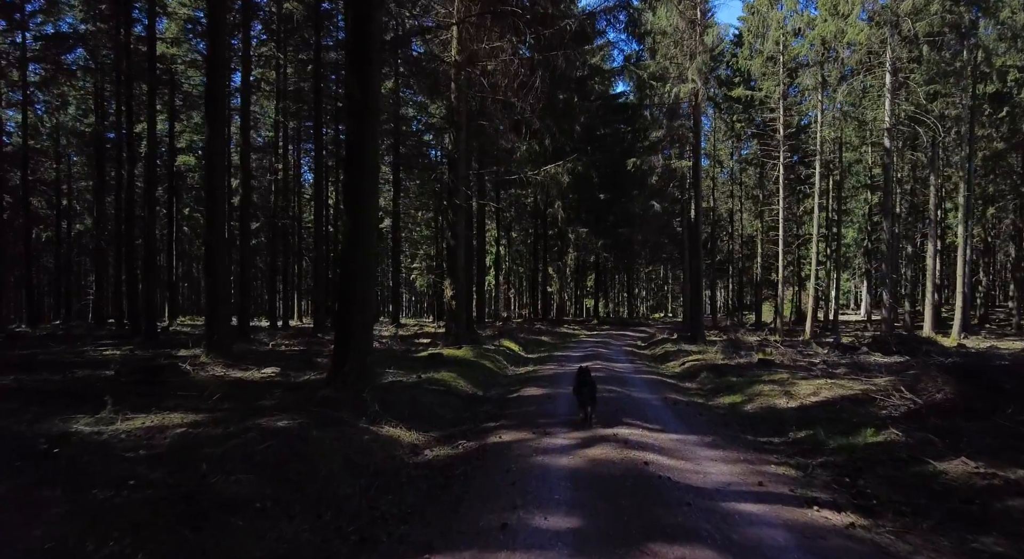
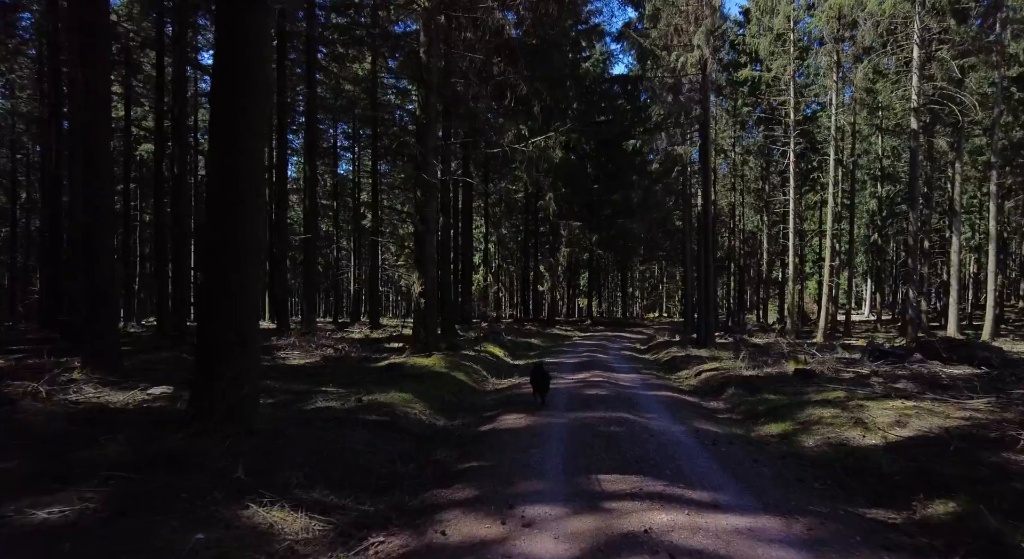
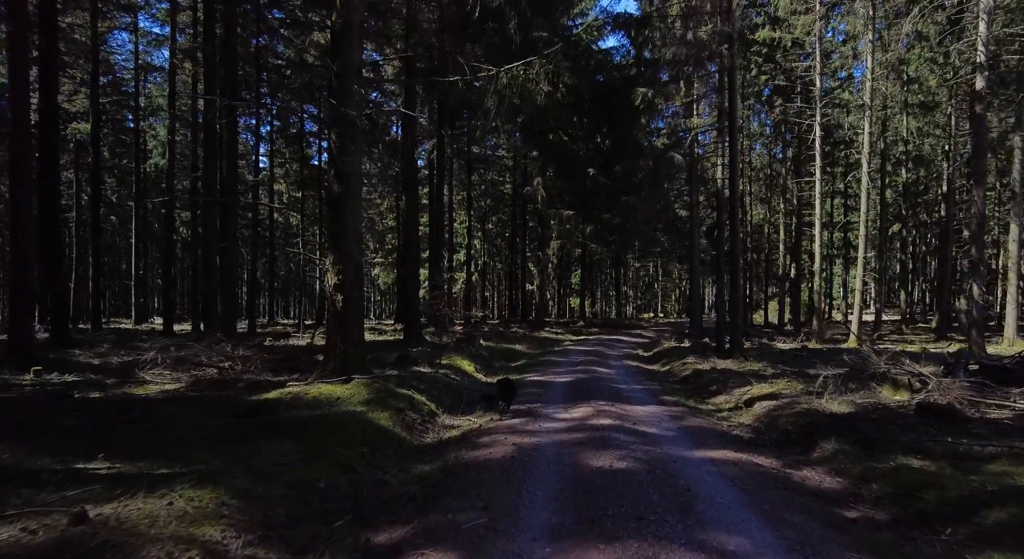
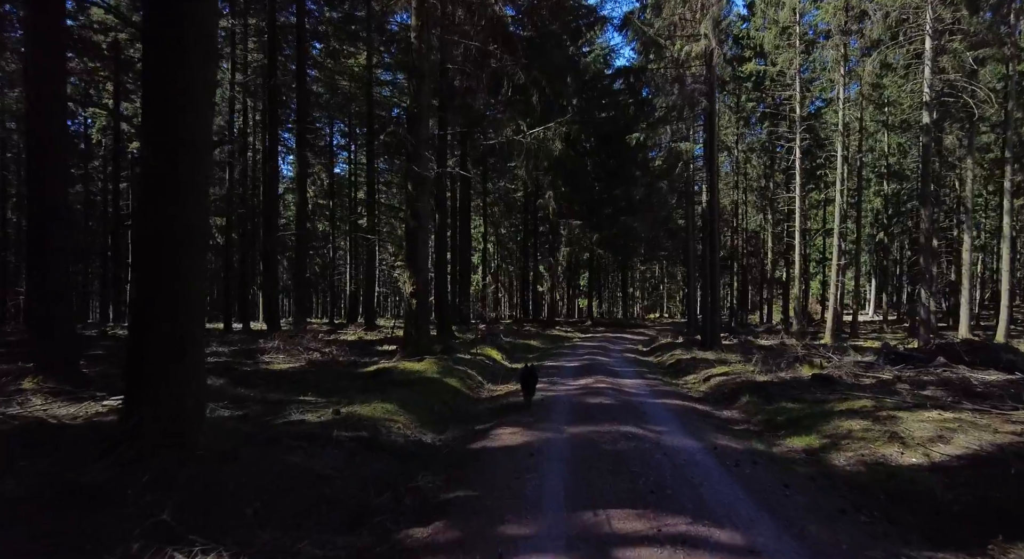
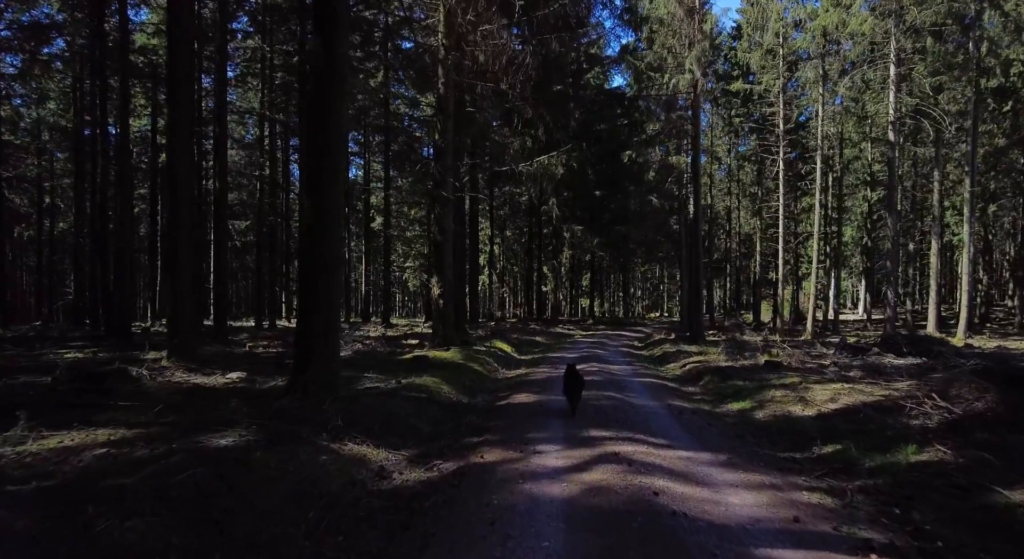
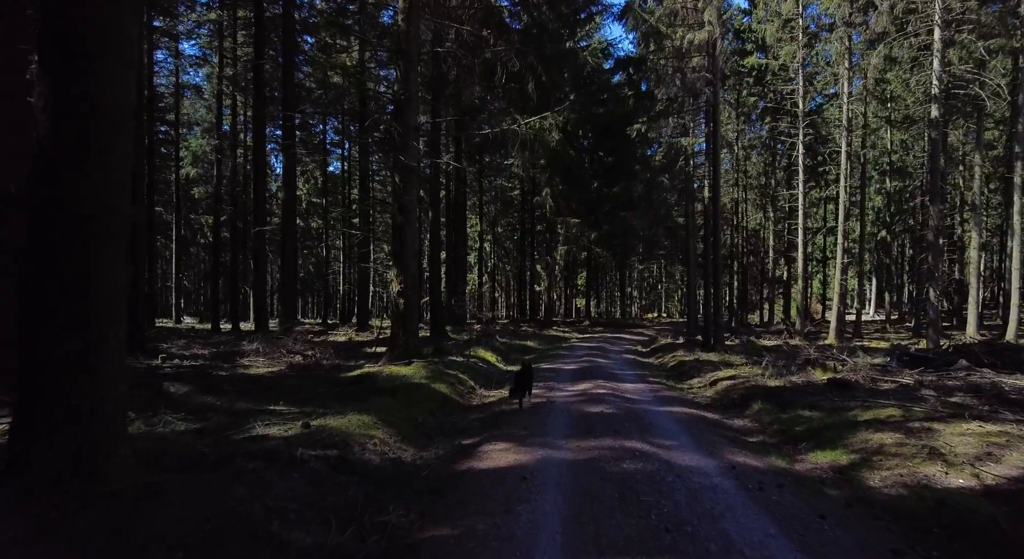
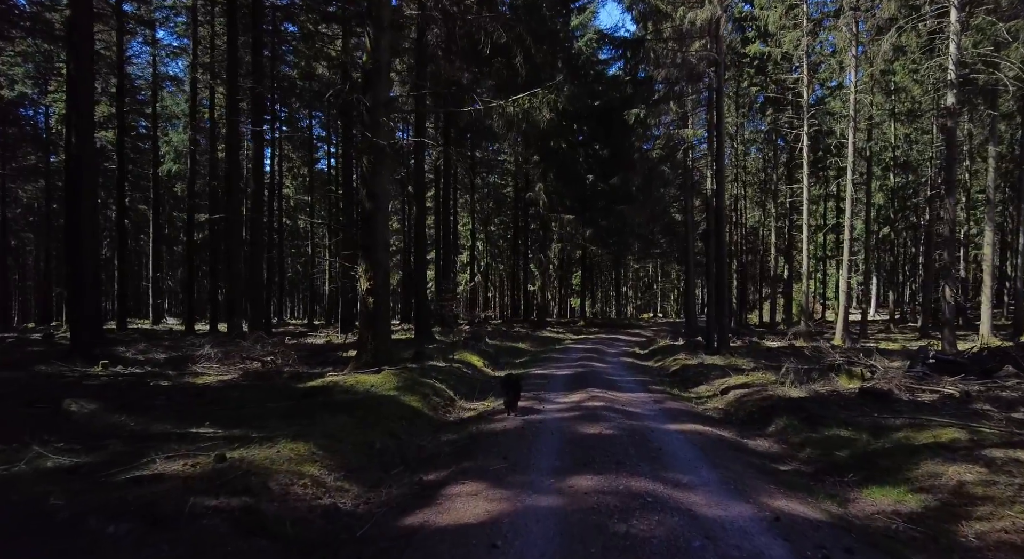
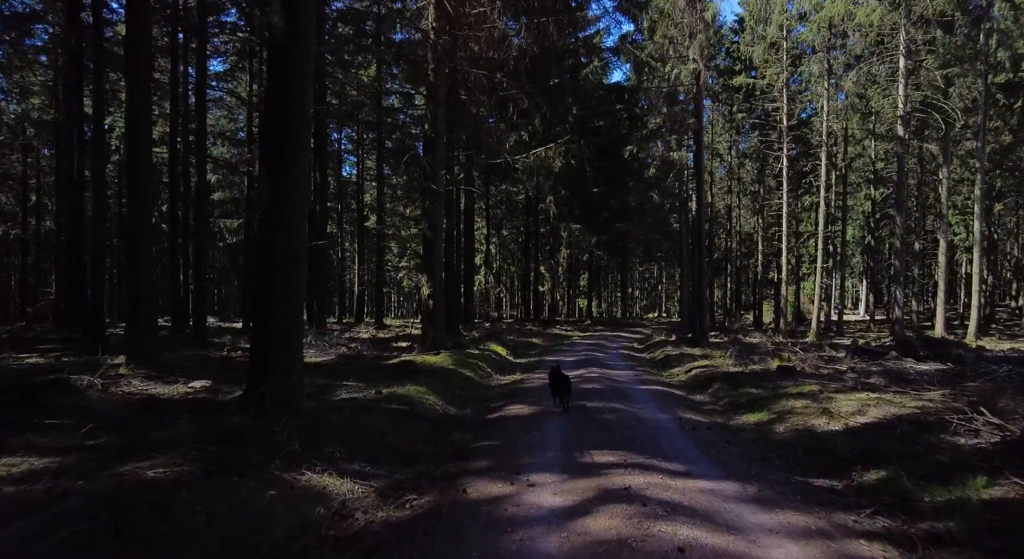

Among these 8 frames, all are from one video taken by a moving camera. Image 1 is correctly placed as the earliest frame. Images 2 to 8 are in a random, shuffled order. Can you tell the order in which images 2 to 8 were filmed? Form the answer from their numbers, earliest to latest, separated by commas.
5, 8, 2, 4, 6, 7, 3
